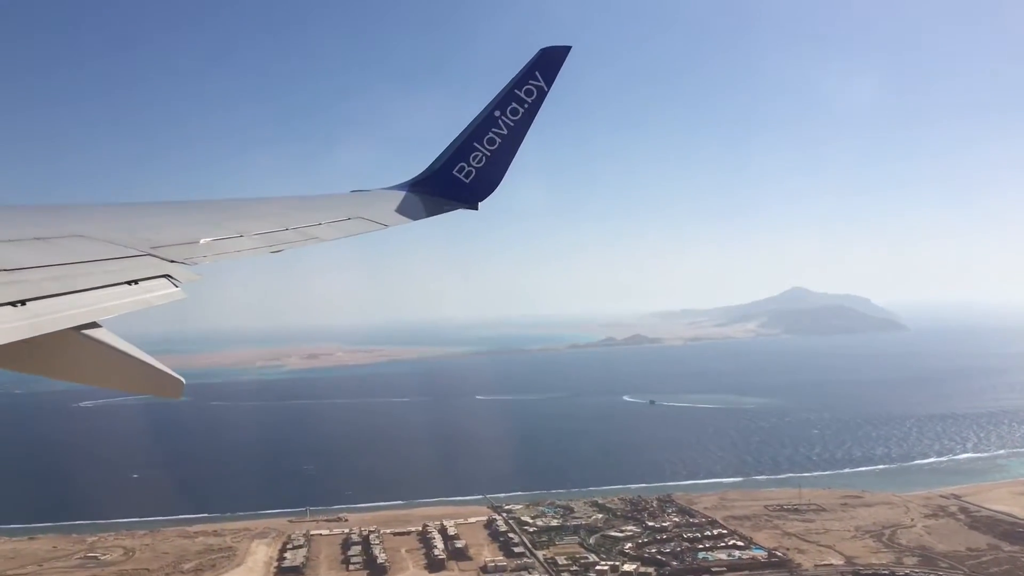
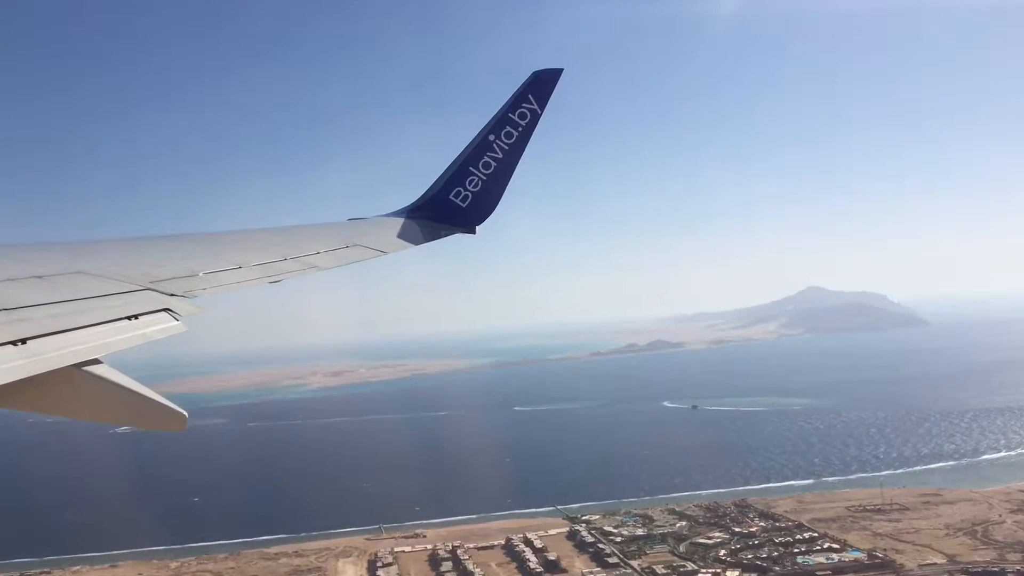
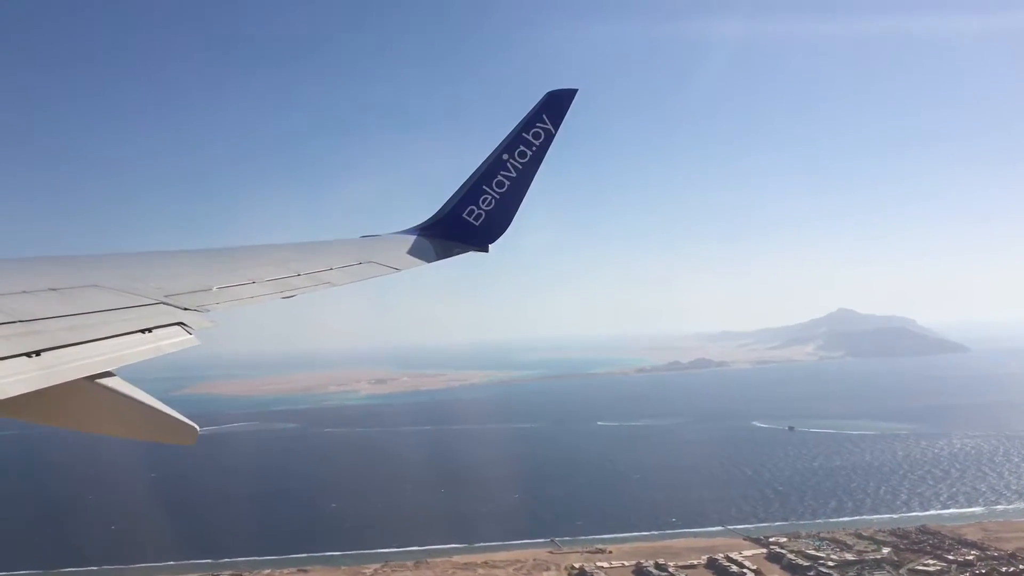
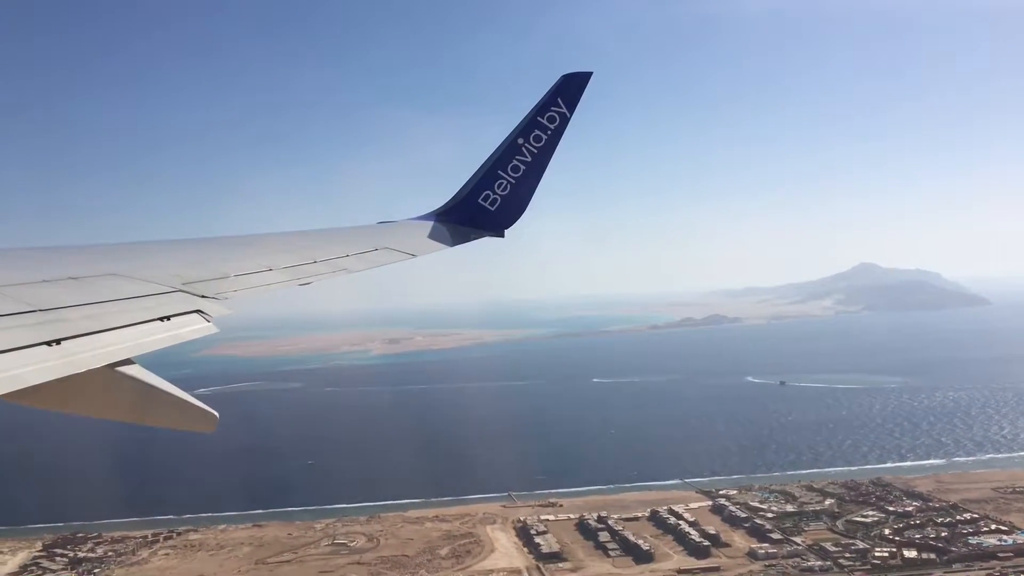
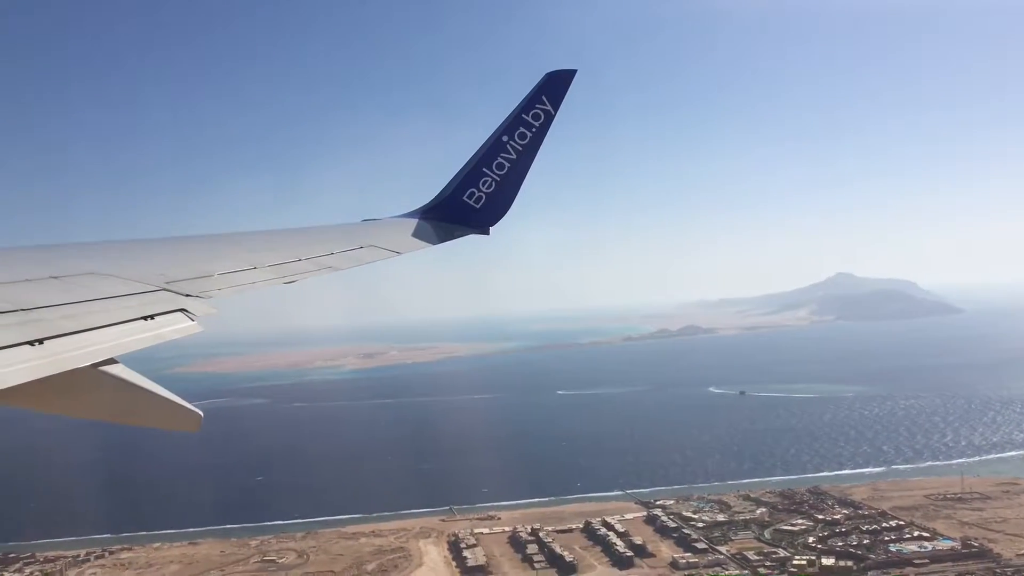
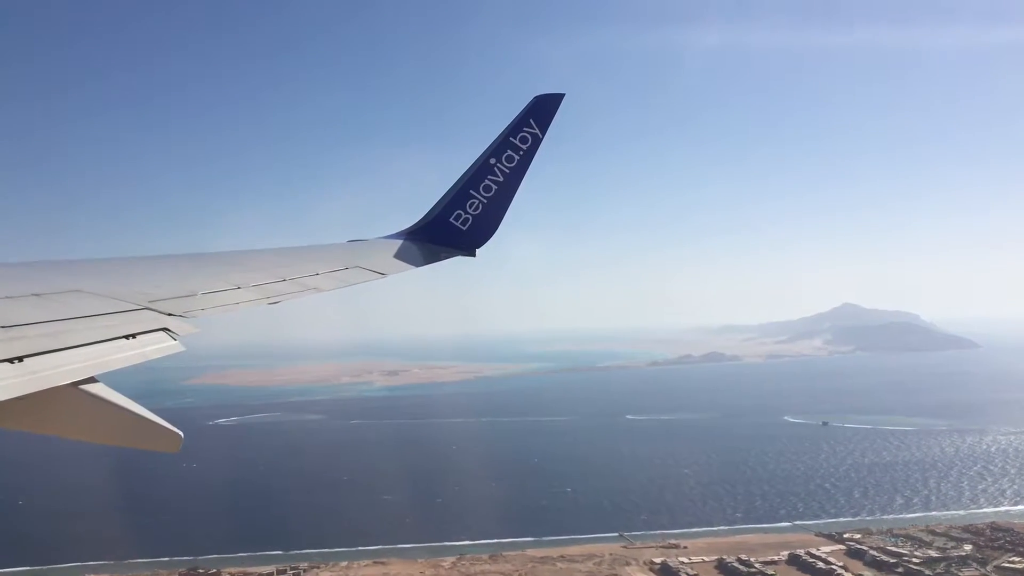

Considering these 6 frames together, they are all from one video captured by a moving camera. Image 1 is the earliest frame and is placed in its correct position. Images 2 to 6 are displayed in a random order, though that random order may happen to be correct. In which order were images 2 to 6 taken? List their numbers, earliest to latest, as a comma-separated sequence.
2, 5, 4, 3, 6
